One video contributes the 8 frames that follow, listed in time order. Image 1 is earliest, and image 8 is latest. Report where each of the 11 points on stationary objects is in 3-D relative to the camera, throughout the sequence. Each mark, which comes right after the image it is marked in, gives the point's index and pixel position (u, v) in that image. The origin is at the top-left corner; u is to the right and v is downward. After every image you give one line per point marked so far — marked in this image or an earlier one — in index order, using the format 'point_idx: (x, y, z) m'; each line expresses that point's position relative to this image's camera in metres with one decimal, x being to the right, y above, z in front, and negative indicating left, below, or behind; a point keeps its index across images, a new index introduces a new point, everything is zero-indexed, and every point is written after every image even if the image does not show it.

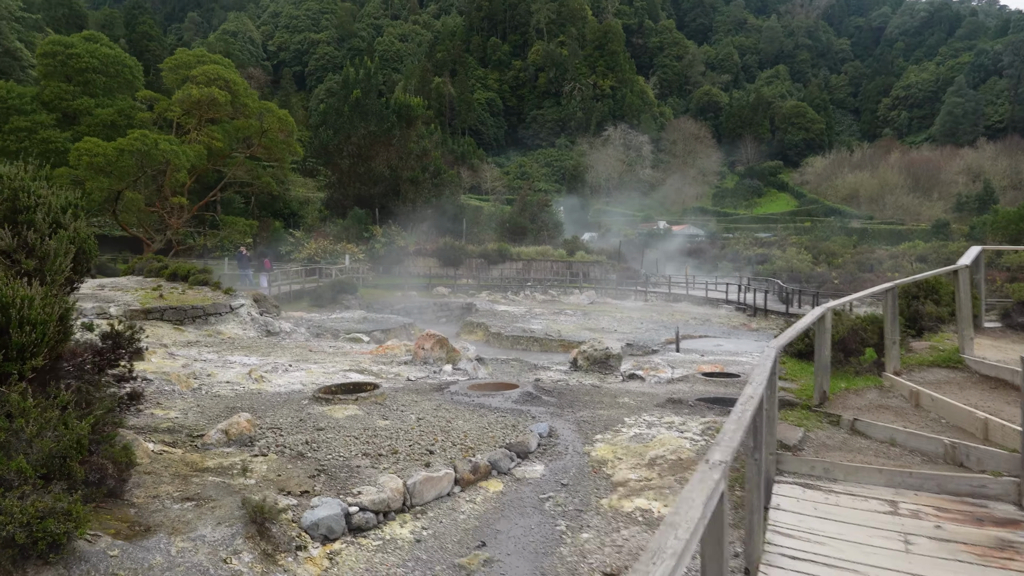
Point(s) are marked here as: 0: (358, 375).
0: (-2.0, -1.2, +9.4) m
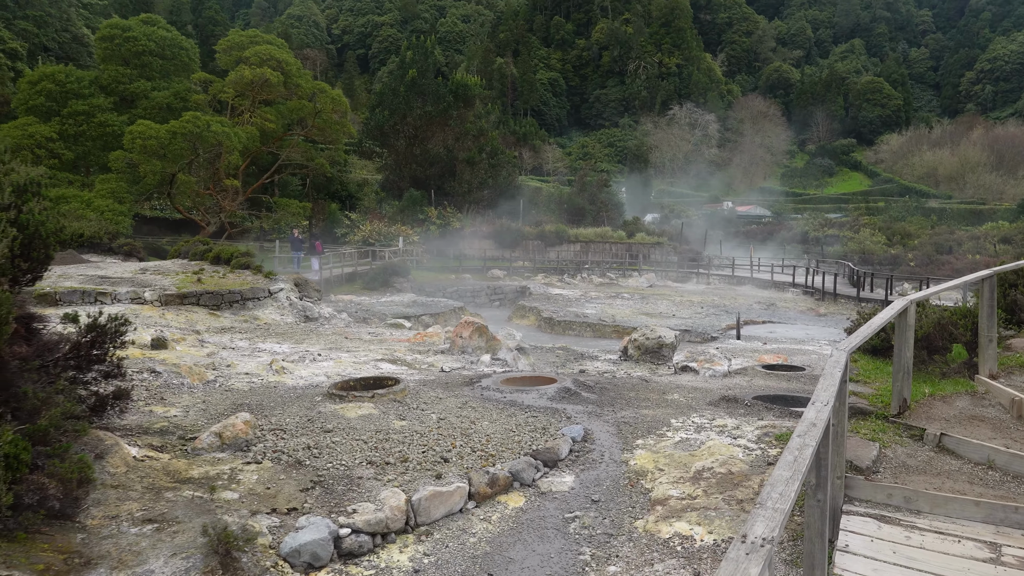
0: (-1.5, -1.0, +8.9) m
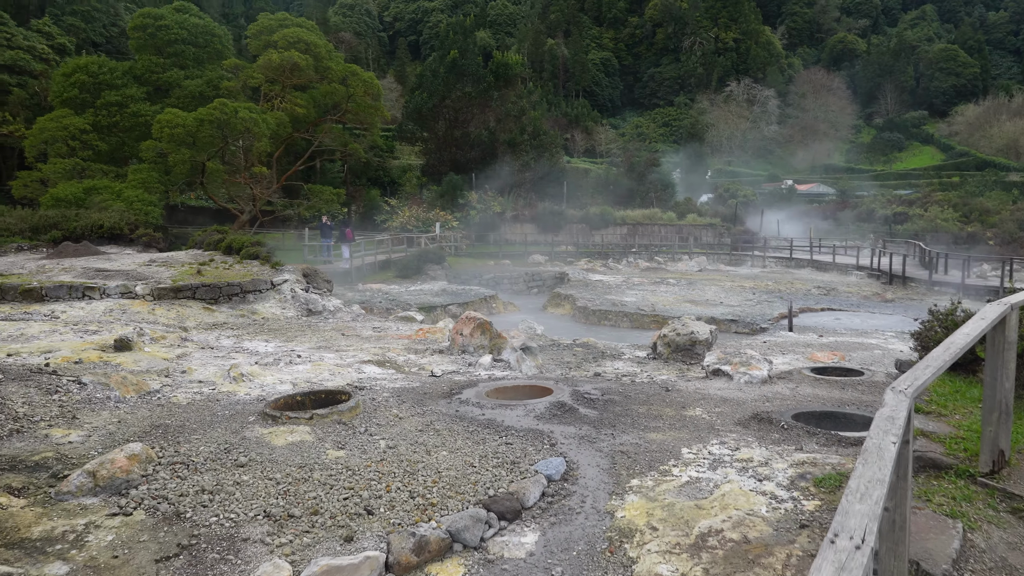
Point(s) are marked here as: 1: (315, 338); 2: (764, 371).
0: (-1.5, -0.9, +7.8) m
1: (-2.8, -0.7, +10.0) m
2: (+2.7, -0.9, +7.6) m
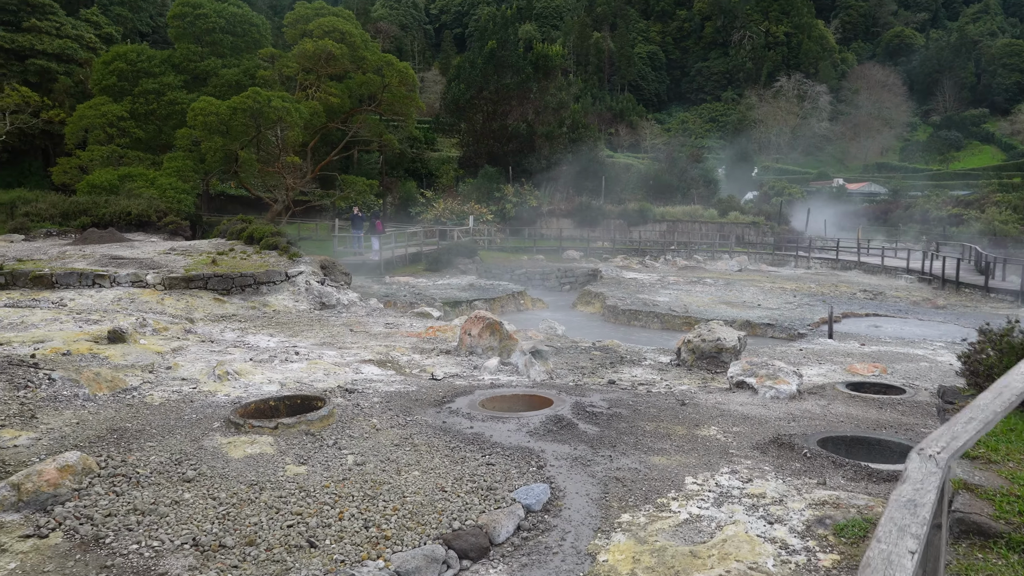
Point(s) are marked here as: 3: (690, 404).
0: (-1.5, -0.9, +7.4) m
1: (-2.6, -0.6, +9.6) m
2: (+2.7, -0.9, +6.9) m
3: (+1.7, -1.1, +6.6) m
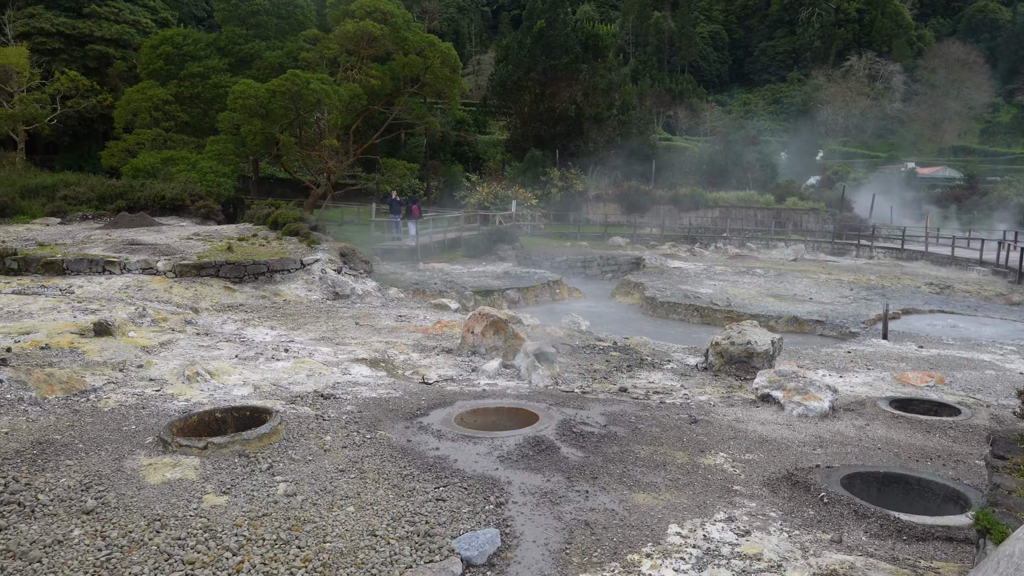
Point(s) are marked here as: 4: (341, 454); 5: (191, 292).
0: (-1.5, -0.8, +6.9) m
1: (-2.4, -0.5, +9.2) m
2: (+2.7, -1.0, +6.1) m
3: (+1.6, -1.1, +5.9) m
4: (-1.0, -1.0, +4.3) m
5: (-4.6, -0.1, +10.2) m
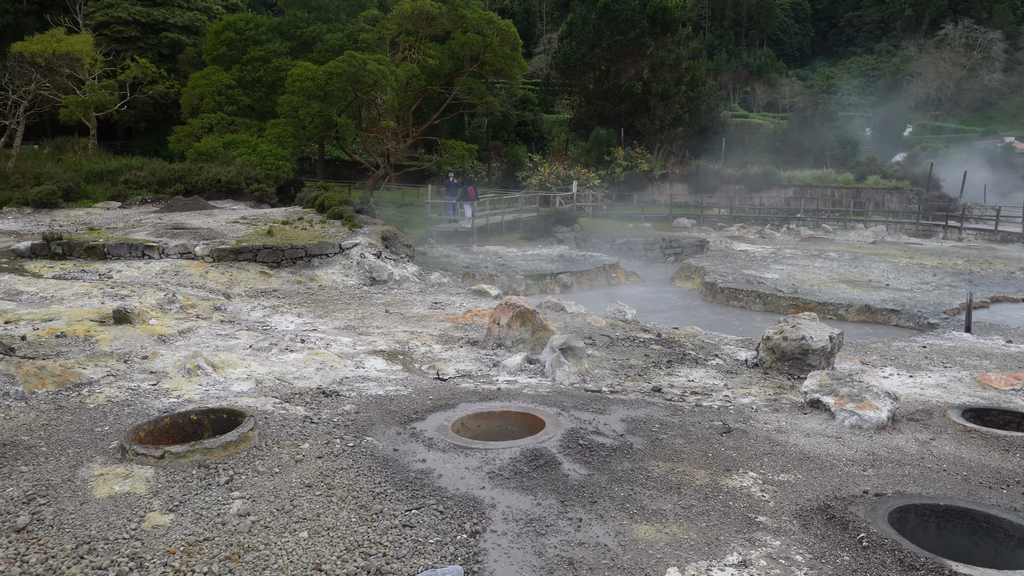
0: (-1.3, -0.7, +6.5) m
1: (-2.0, -0.3, +8.9) m
2: (+2.8, -0.9, +5.3) m
3: (+1.7, -1.0, +5.2) m
4: (-1.1, -1.0, +3.9) m
5: (-4.1, +0.2, +10.1) m
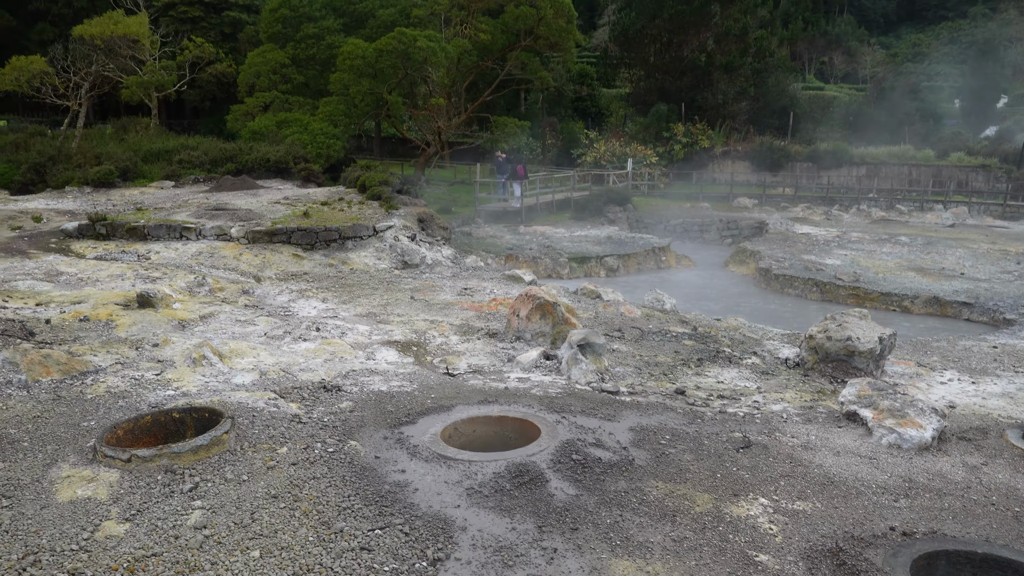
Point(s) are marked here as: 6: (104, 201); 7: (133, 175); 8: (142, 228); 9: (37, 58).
0: (-1.2, -0.7, +6.3) m
1: (-1.6, -0.1, +8.7) m
2: (+2.8, -0.9, +4.8) m
3: (+1.7, -1.0, +4.8) m
4: (-1.2, -1.0, +3.8) m
5: (-3.6, +0.4, +10.1) m
6: (-7.9, +1.7, +13.9) m
7: (-9.4, +2.8, +17.5) m
8: (-5.5, +0.9, +10.6) m
9: (-11.9, +5.8, +17.8) m
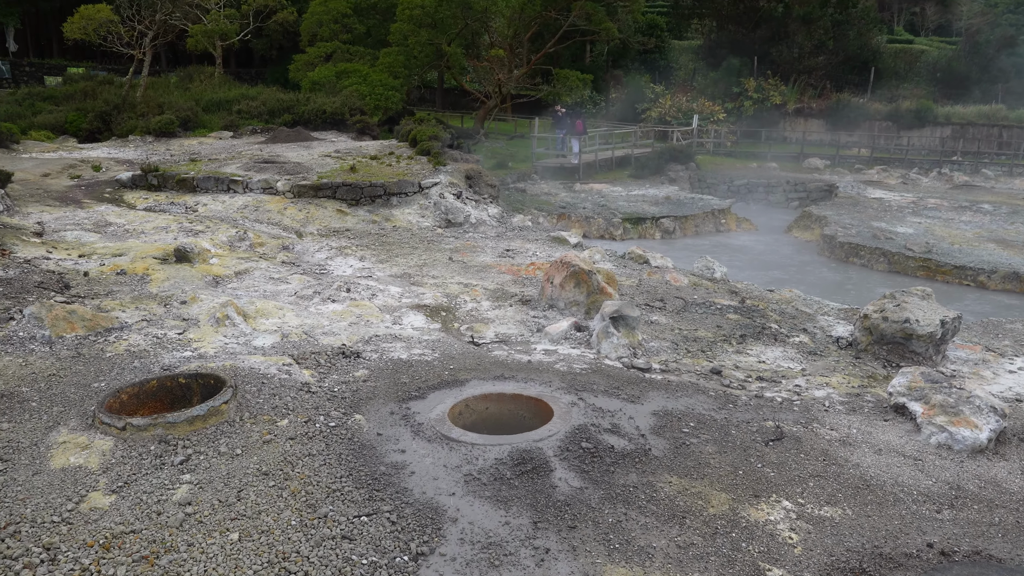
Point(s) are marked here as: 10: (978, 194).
0: (-0.9, -0.3, +6.1) m
1: (-1.1, +0.3, +8.6) m
2: (+2.9, -0.8, +4.3) m
3: (+1.8, -0.9, +4.4) m
4: (-1.2, -0.8, +3.6) m
5: (-3.0, +1.0, +10.1) m
6: (-6.9, +2.7, +14.1) m
7: (-8.0, +4.1, +17.8) m
8: (-4.8, +1.7, +10.7) m
9: (-10.4, +7.2, +18.1) m
10: (+13.0, +2.6, +19.8) m
